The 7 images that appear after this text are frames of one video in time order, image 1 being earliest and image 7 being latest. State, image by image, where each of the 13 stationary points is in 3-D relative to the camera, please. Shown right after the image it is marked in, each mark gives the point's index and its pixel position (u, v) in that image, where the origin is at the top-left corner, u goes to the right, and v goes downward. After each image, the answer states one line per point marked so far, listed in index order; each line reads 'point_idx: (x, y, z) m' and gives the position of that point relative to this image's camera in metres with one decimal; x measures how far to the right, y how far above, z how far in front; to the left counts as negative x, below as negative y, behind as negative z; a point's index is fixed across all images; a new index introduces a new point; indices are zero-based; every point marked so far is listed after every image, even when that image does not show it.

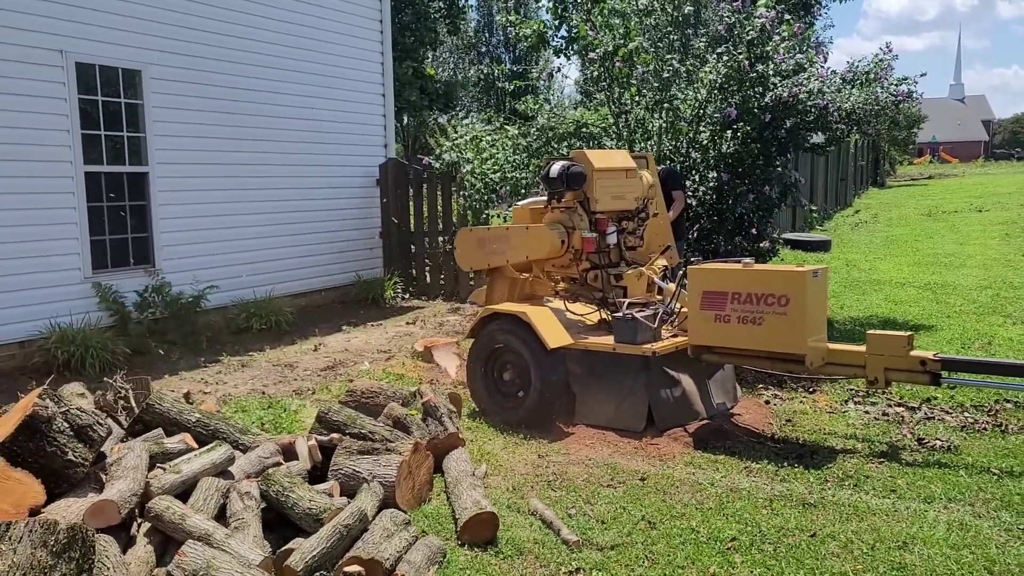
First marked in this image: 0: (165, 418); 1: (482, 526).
0: (-1.6, -0.6, +4.0) m
1: (-0.1, -1.0, +3.8) m
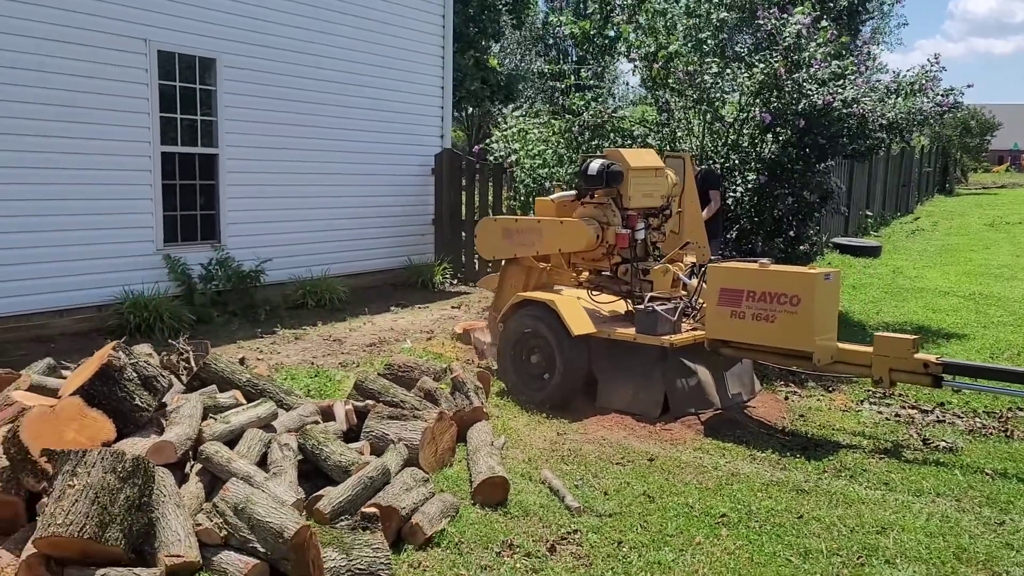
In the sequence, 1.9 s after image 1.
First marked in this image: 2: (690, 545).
0: (-1.5, -0.5, +4.5) m
1: (-0.1, -1.0, +4.2) m
2: (+0.8, -1.1, +3.8) m
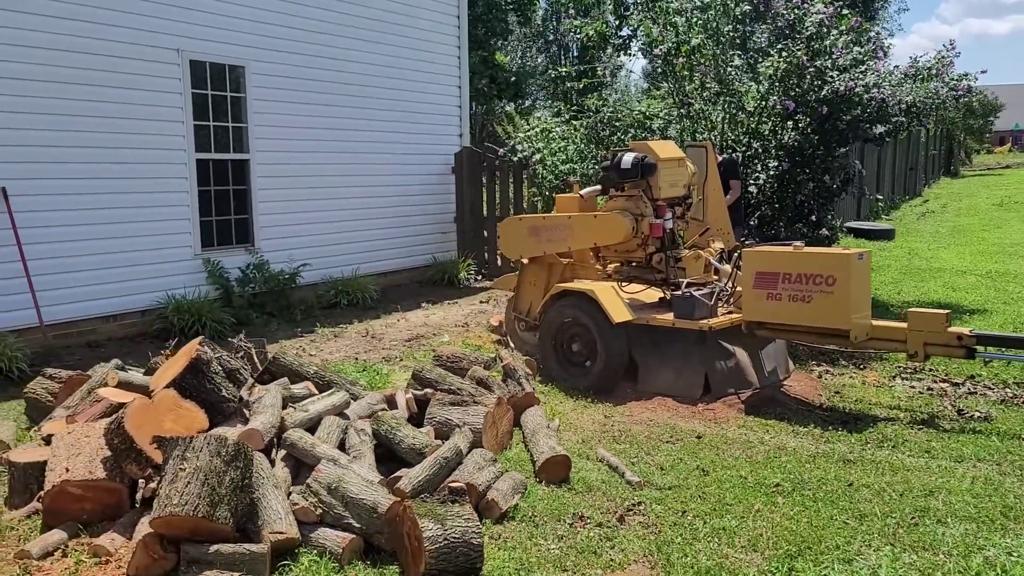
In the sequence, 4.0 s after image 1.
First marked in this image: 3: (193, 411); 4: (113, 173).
0: (-1.2, -0.4, +4.8) m
1: (+0.2, -0.9, +4.4) m
2: (+1.1, -1.0, +4.0) m
3: (-1.4, -0.5, +3.9) m
4: (-3.6, +1.0, +7.9) m
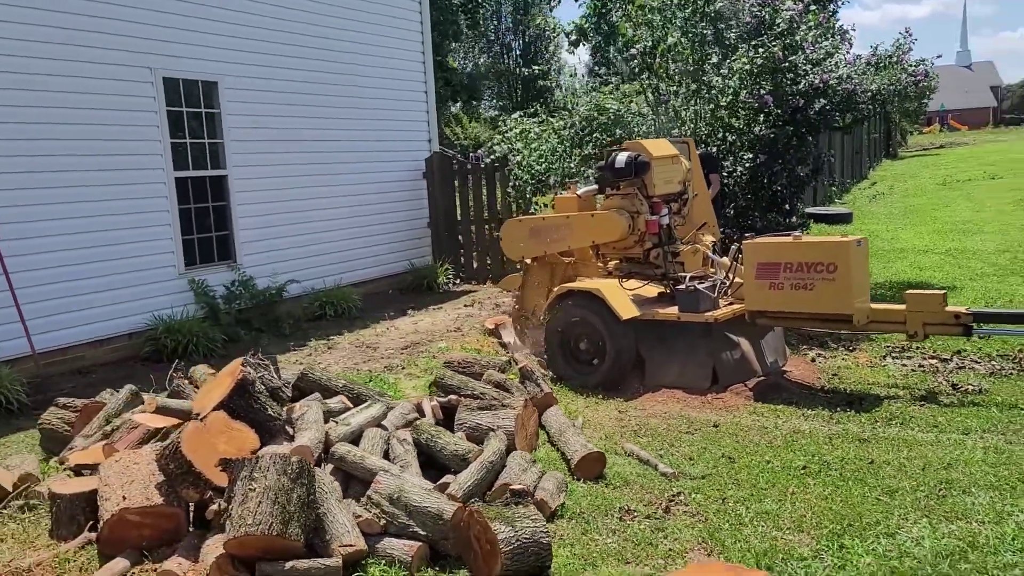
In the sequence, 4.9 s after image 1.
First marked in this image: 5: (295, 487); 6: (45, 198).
0: (-1.0, -0.5, +4.8) m
1: (+0.4, -0.9, +4.5) m
2: (+1.3, -1.0, +4.2) m
3: (-1.2, -0.6, +3.9) m
4: (-3.7, +0.8, +7.8) m
5: (-0.8, -0.8, +3.4) m
6: (-3.9, +0.8, +7.4) m
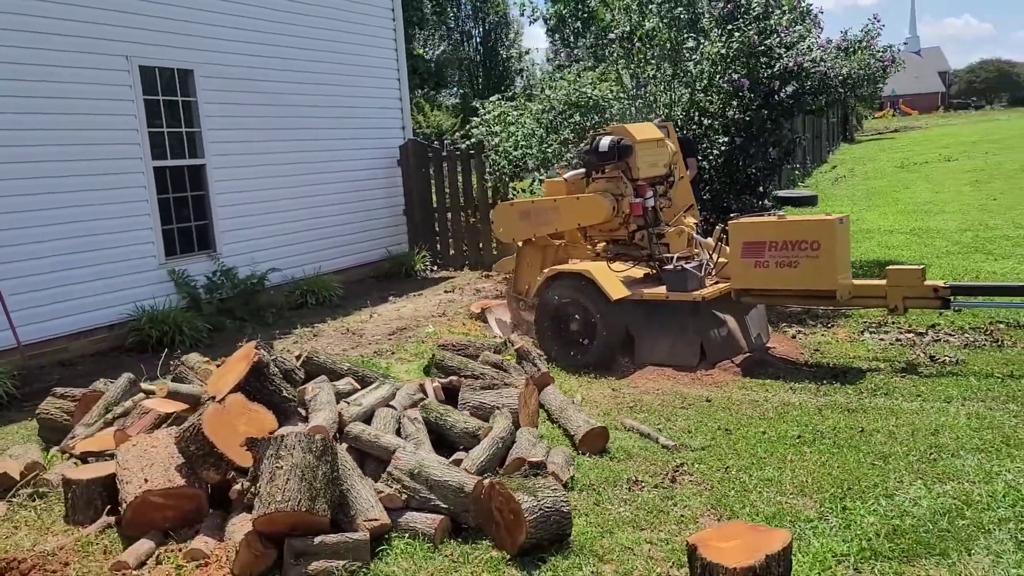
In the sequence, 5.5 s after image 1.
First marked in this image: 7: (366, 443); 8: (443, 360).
0: (-1.0, -0.4, +4.8) m
1: (+0.4, -0.8, +4.6) m
2: (+1.4, -0.9, +4.4) m
3: (-1.1, -0.6, +3.9) m
4: (-3.8, +0.9, +7.7) m
5: (-0.8, -0.7, +3.5) m
6: (-4.0, +0.8, +7.3) m
7: (-0.7, -0.7, +4.0) m
8: (-0.4, -0.4, +5.4) m
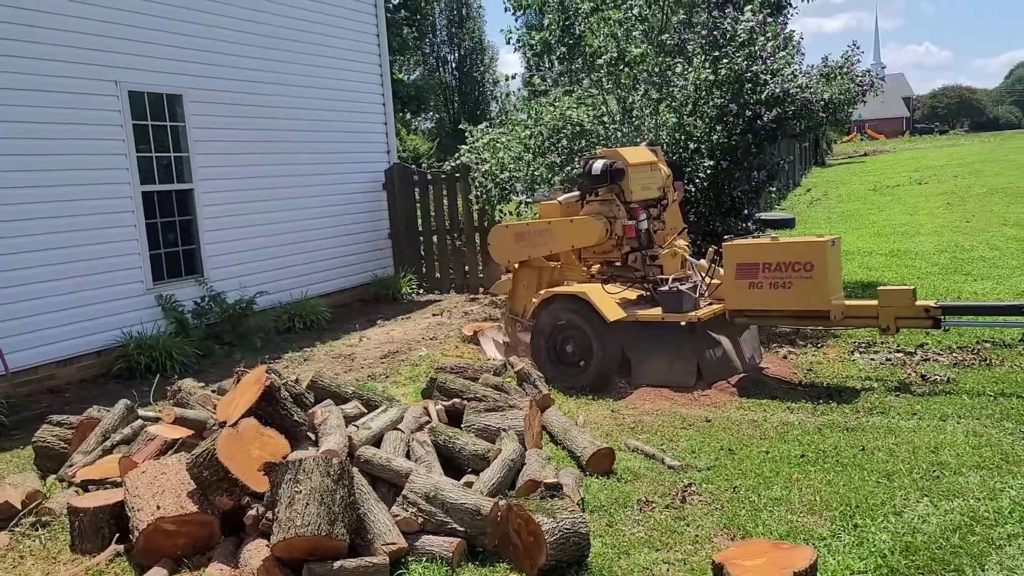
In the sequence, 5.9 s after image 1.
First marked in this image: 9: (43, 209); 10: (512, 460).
0: (-1.0, -0.6, +4.8) m
1: (+0.5, -0.9, +4.6) m
2: (+1.4, -1.0, +4.4) m
3: (-1.1, -0.7, +3.9) m
4: (-3.9, +0.7, +7.7) m
5: (-0.7, -0.8, +3.5) m
6: (-4.1, +0.6, +7.3) m
7: (-0.6, -0.8, +4.0) m
8: (-0.4, -0.6, +5.4) m
9: (-4.0, +0.7, +7.5) m
10: (0.0, -0.8, +4.2) m
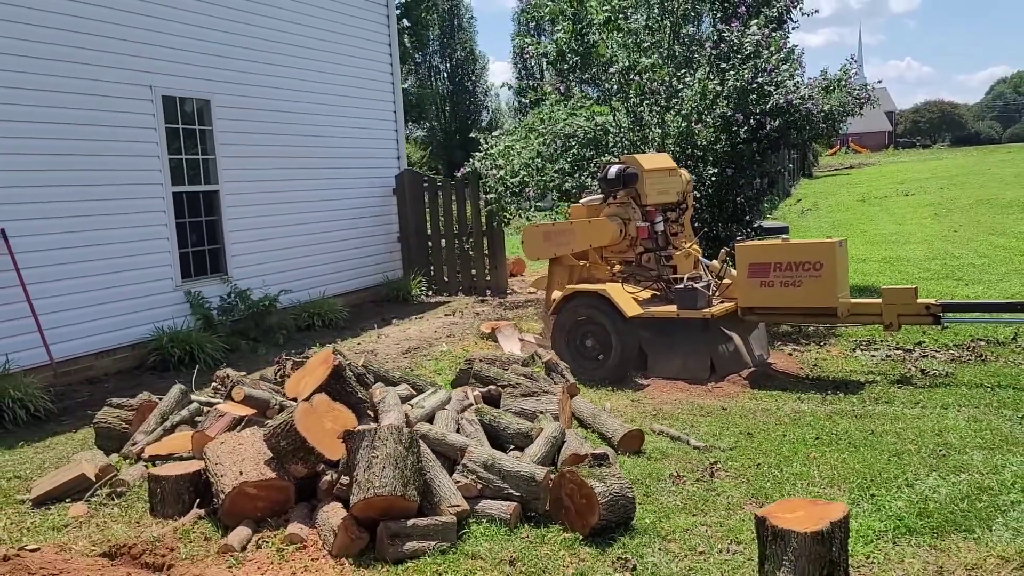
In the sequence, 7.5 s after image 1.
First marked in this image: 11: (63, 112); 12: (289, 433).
0: (-0.8, -0.5, +5.2) m
1: (+0.7, -0.9, +5.0) m
2: (+1.6, -0.9, +4.8) m
3: (-0.8, -0.6, +4.3) m
4: (-3.7, +0.7, +8.0) m
5: (-0.5, -0.7, +3.8) m
6: (-3.9, +0.7, +7.6) m
7: (-0.4, -0.8, +4.4) m
8: (-0.2, -0.5, +5.8) m
9: (-3.8, +0.7, +7.8) m
10: (+0.2, -0.8, +4.6) m
11: (-3.9, +1.5, +7.6) m
12: (-1.0, -0.6, +3.9) m
